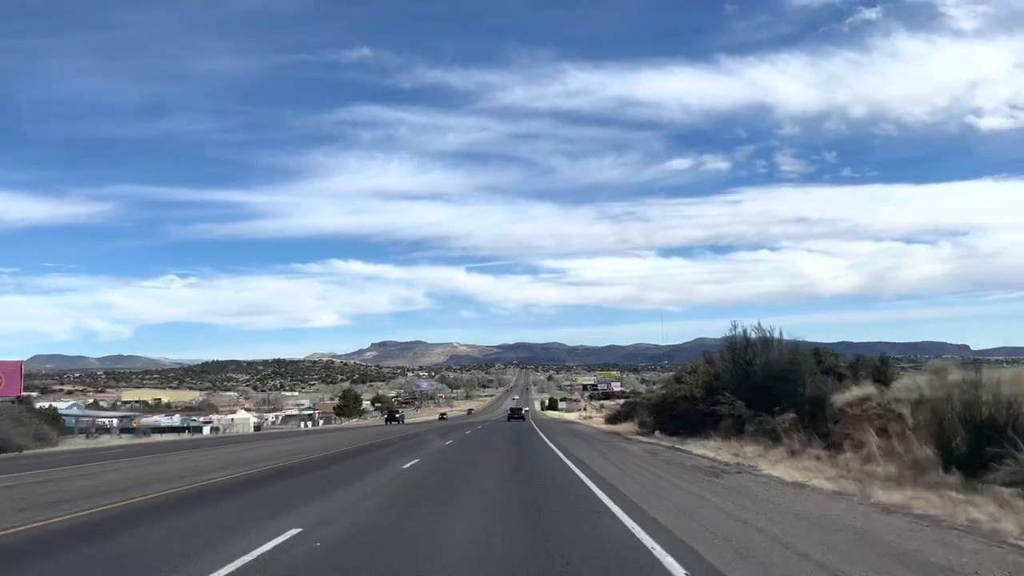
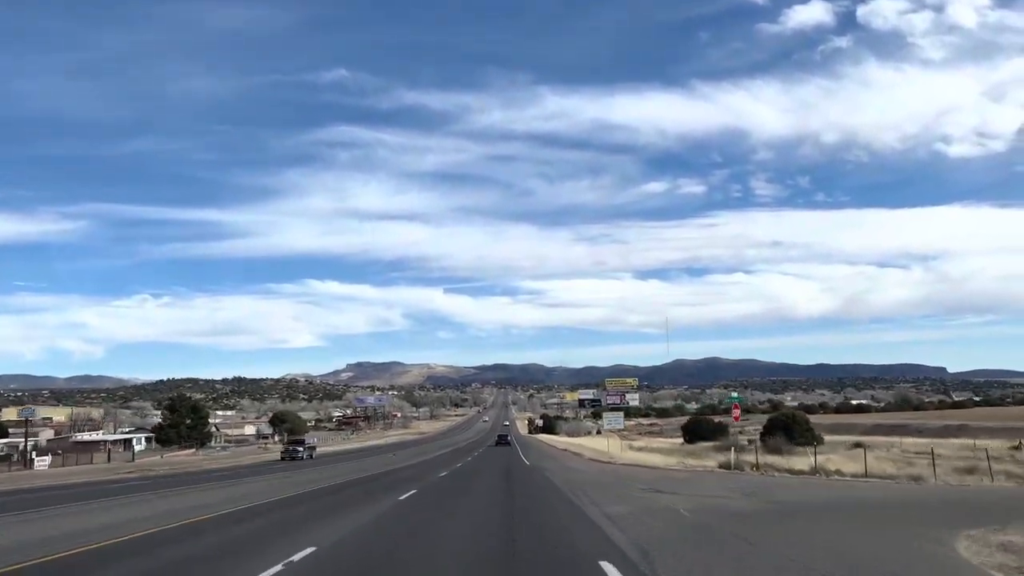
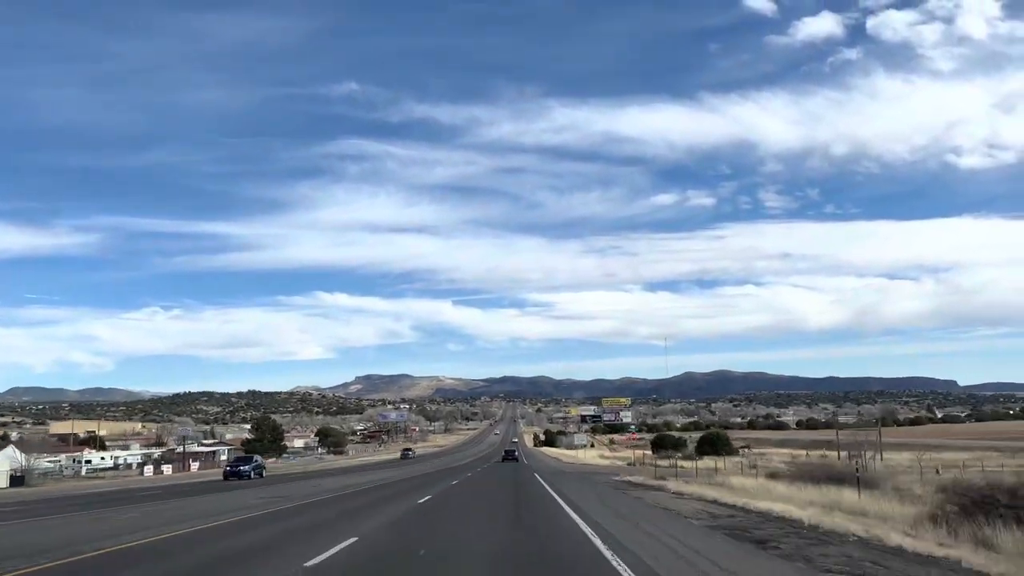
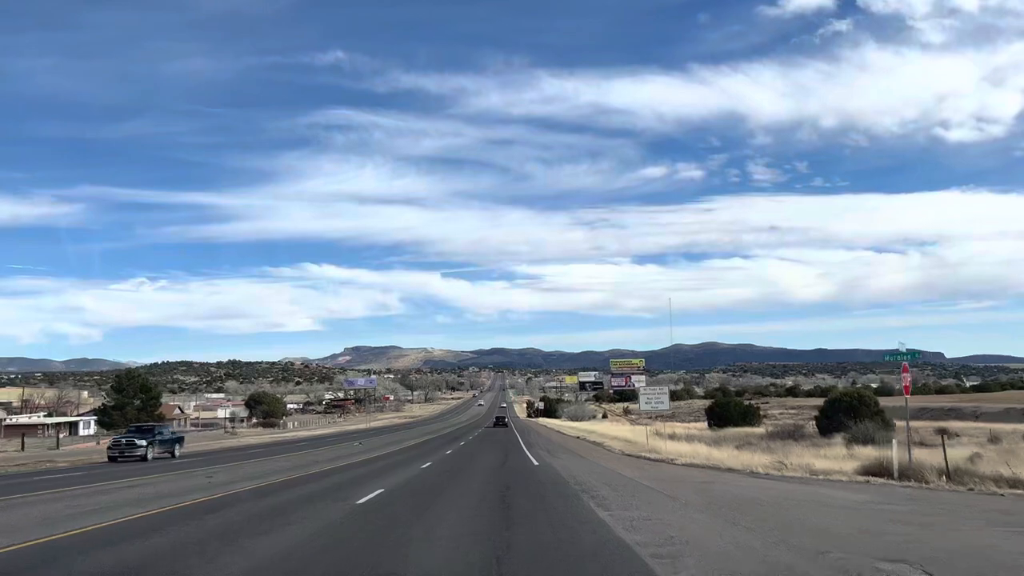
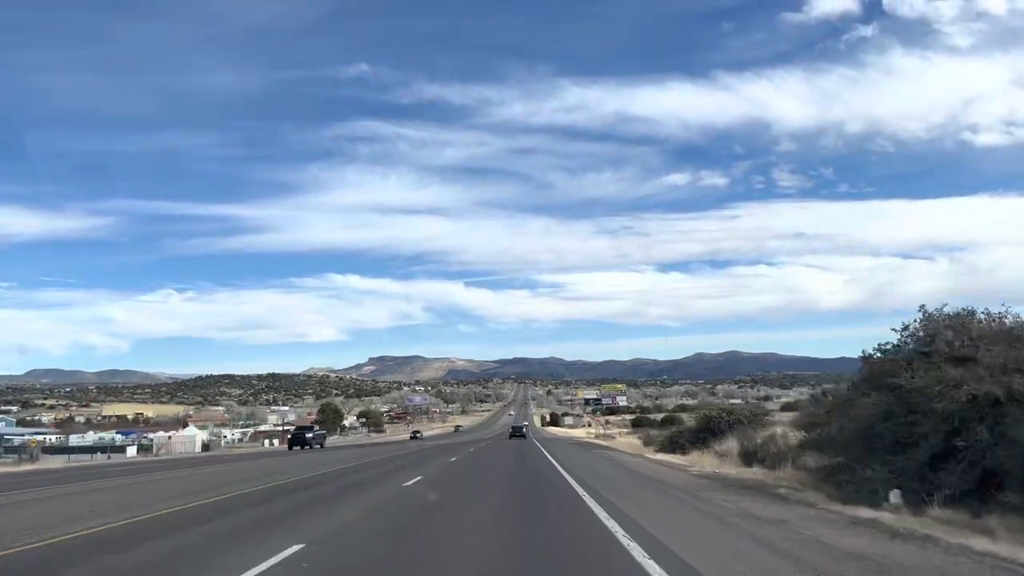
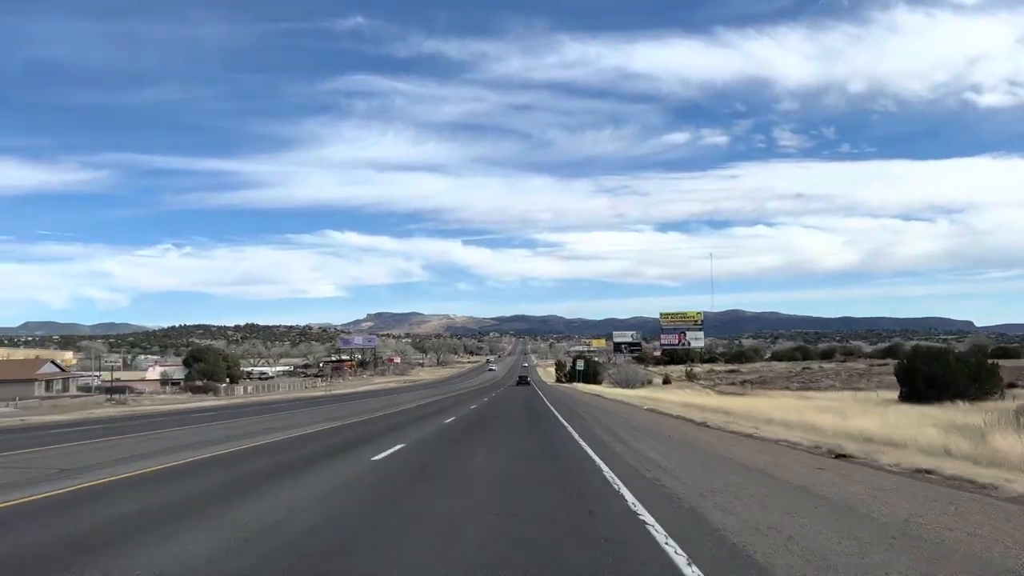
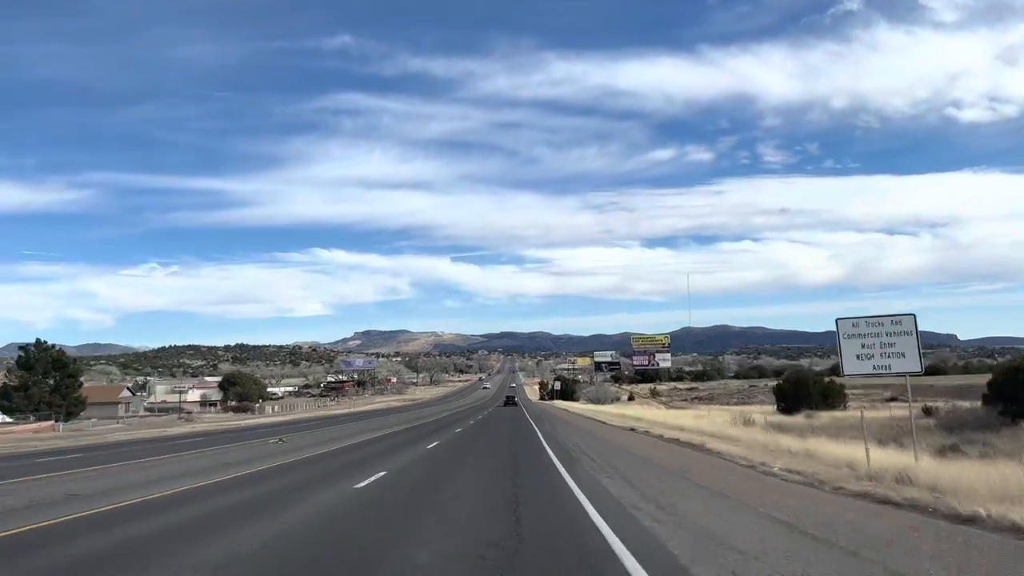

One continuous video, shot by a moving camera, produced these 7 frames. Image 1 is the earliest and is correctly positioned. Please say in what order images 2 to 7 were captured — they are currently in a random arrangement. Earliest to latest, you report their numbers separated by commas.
5, 3, 2, 4, 7, 6
